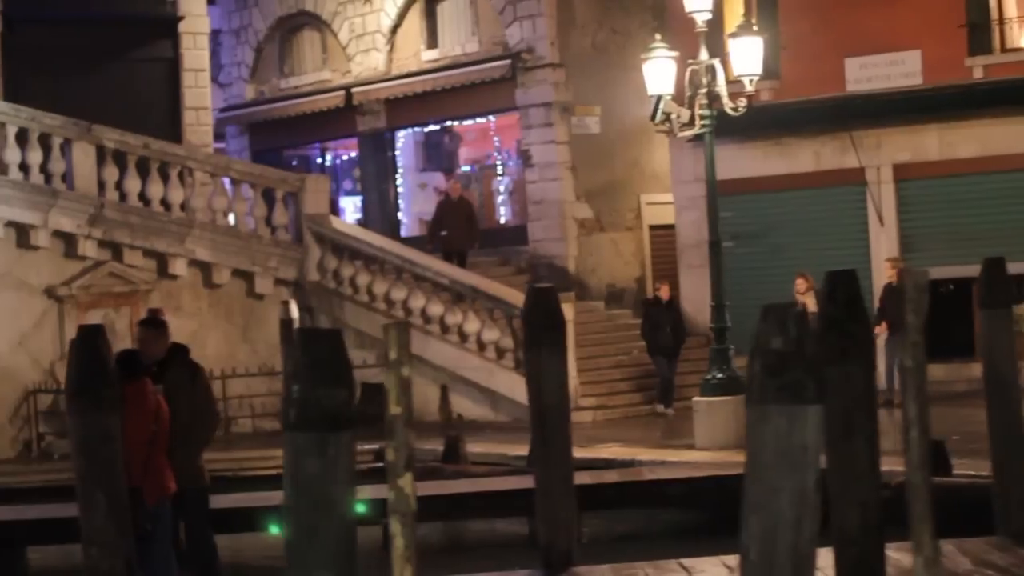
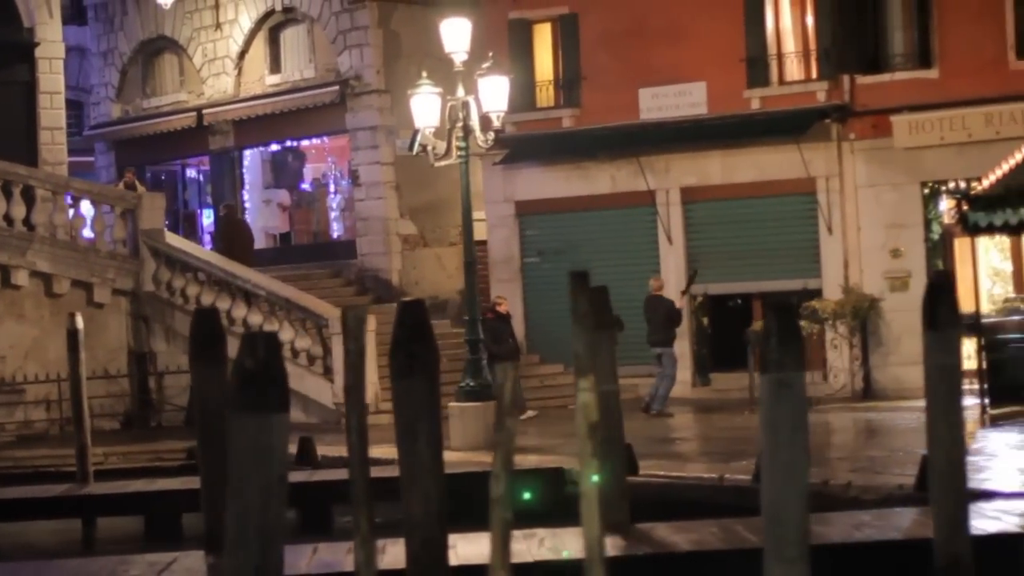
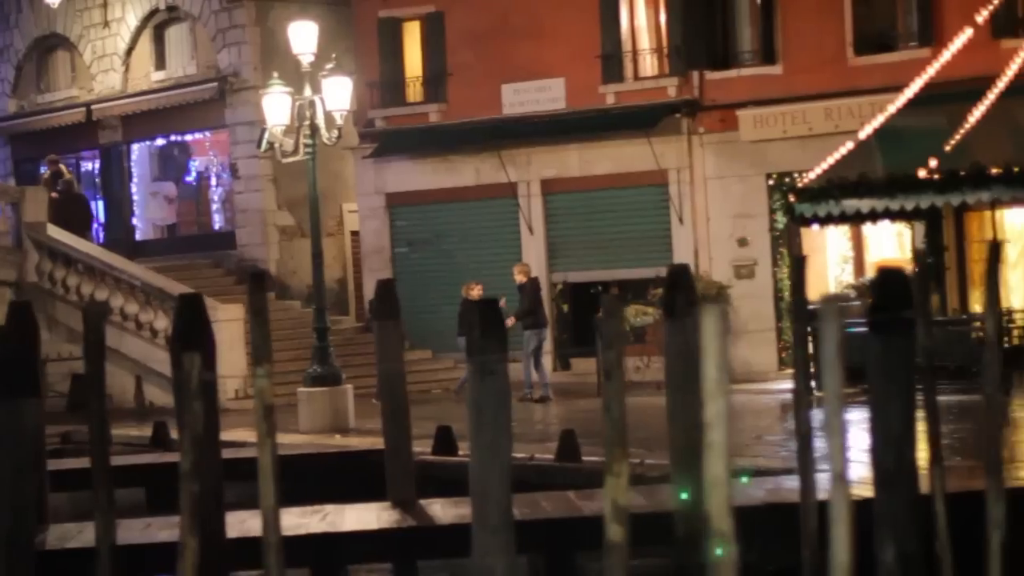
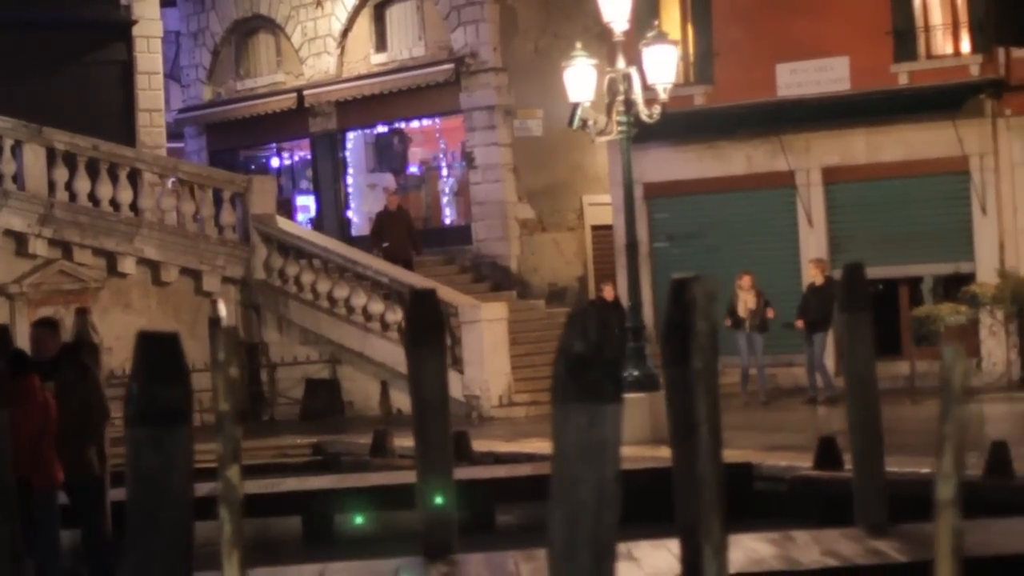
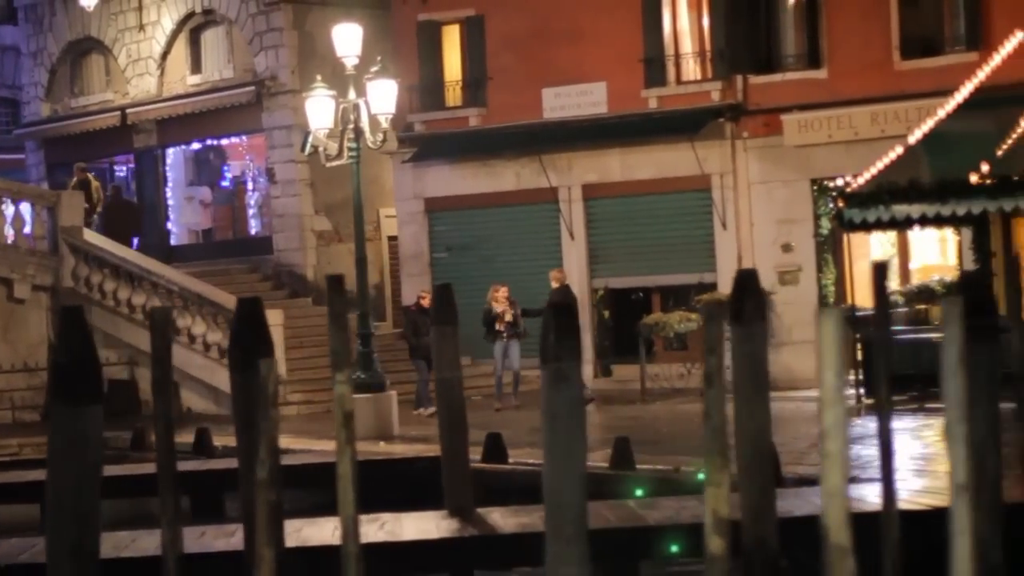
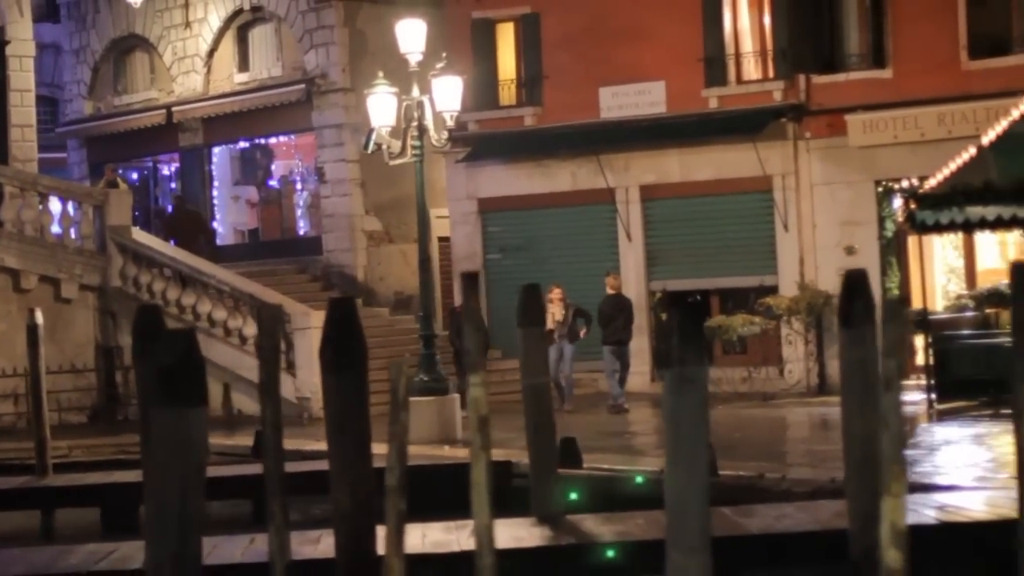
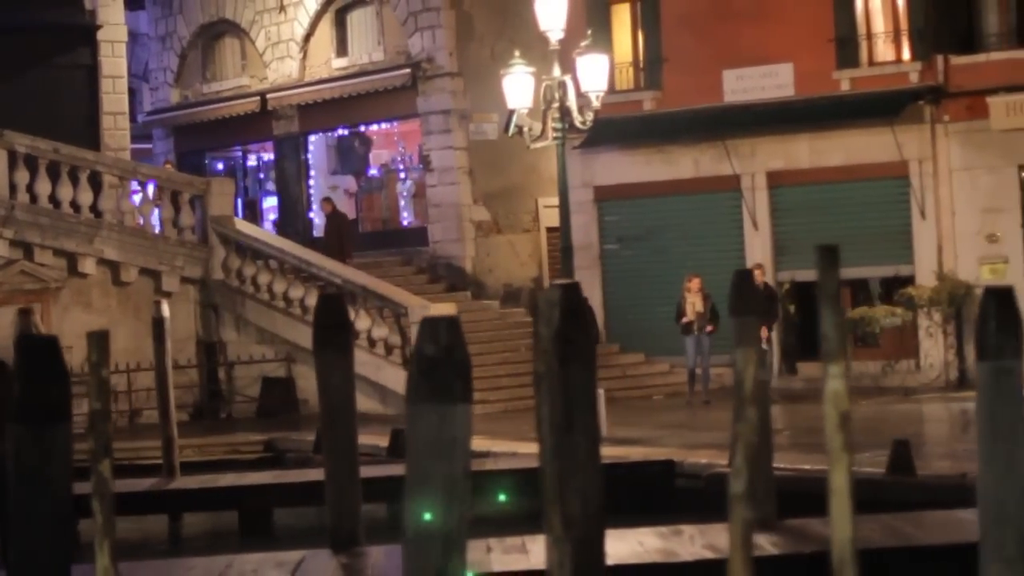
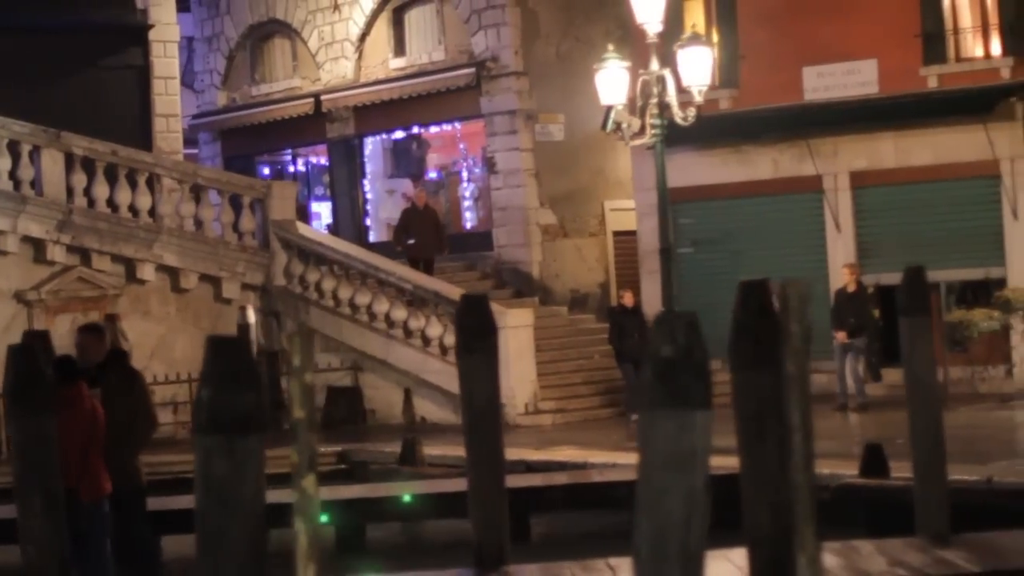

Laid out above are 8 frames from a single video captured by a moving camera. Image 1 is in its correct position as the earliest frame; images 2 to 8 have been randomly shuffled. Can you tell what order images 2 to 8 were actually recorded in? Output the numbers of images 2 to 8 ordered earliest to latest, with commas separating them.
8, 4, 7, 2, 6, 5, 3
